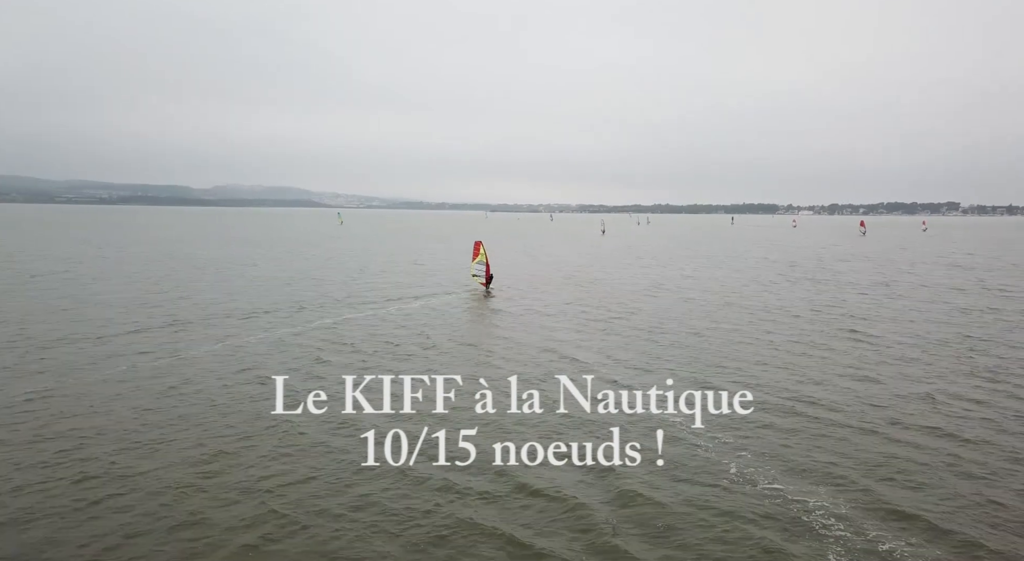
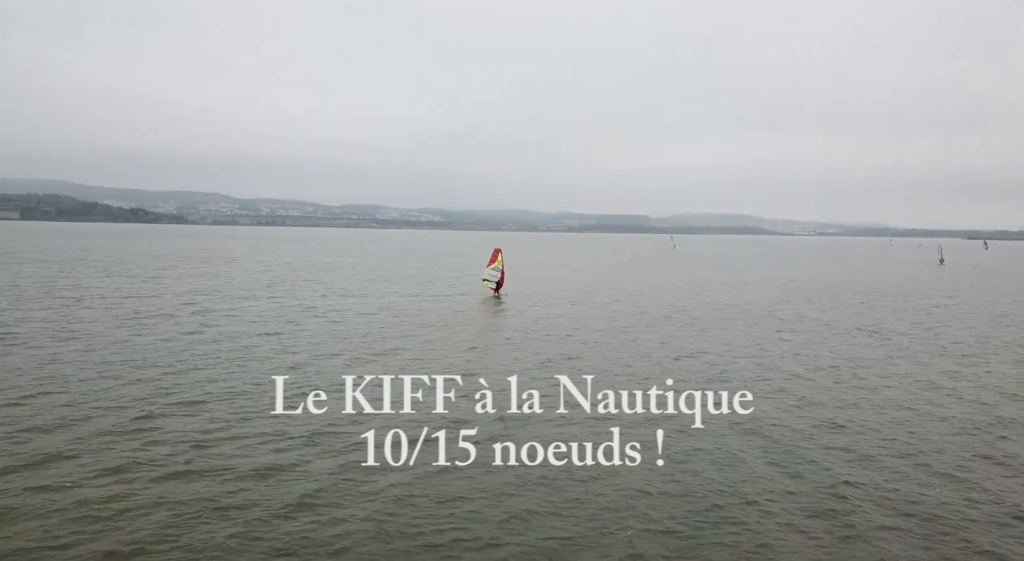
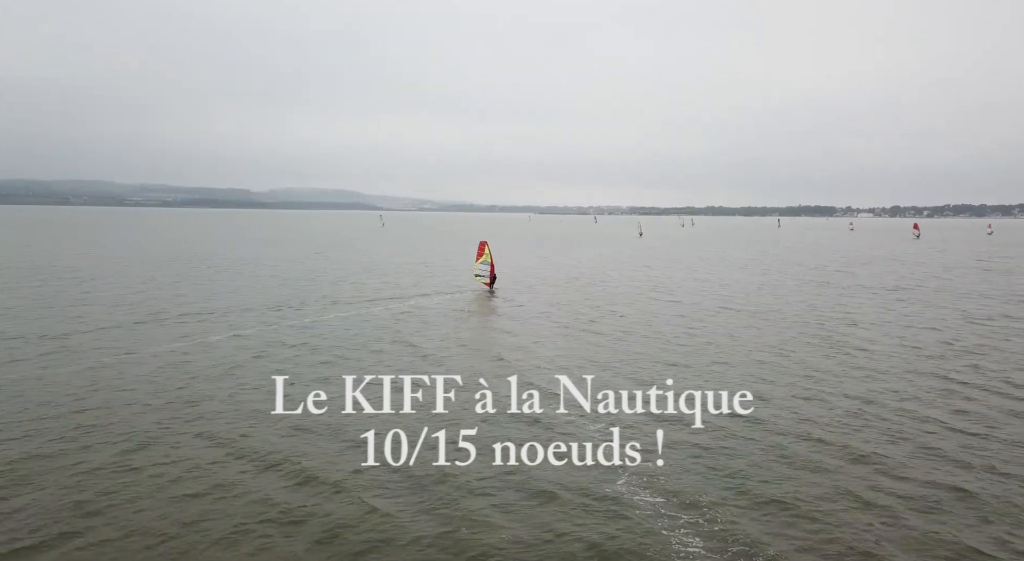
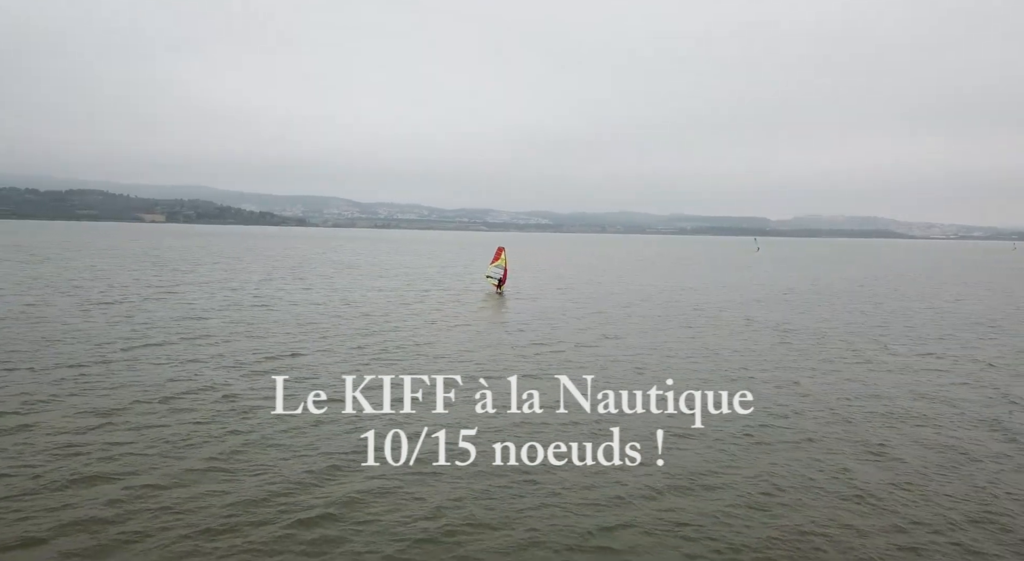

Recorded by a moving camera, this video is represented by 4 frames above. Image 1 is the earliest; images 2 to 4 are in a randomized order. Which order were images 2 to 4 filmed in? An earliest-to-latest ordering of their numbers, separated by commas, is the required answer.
3, 2, 4
